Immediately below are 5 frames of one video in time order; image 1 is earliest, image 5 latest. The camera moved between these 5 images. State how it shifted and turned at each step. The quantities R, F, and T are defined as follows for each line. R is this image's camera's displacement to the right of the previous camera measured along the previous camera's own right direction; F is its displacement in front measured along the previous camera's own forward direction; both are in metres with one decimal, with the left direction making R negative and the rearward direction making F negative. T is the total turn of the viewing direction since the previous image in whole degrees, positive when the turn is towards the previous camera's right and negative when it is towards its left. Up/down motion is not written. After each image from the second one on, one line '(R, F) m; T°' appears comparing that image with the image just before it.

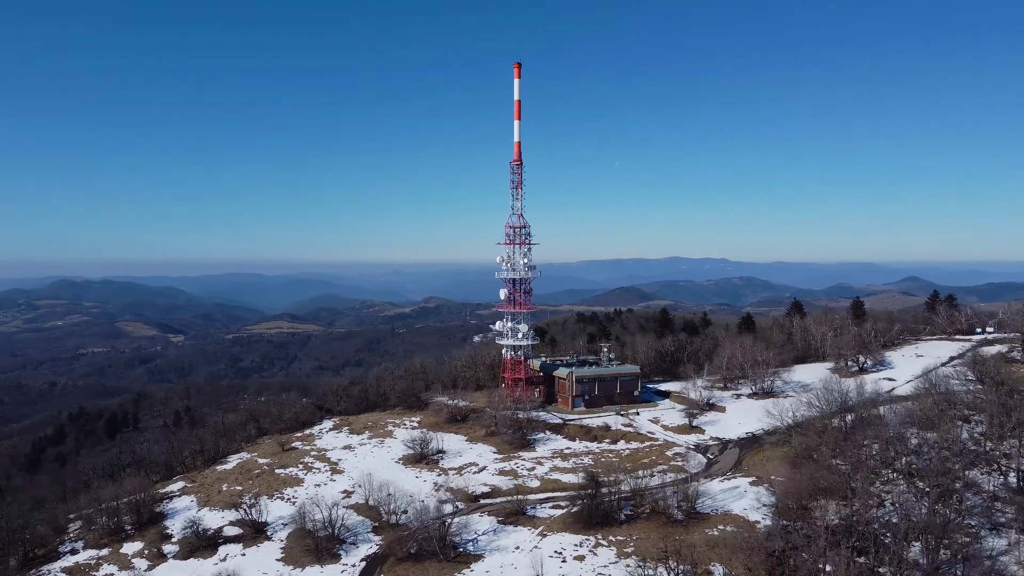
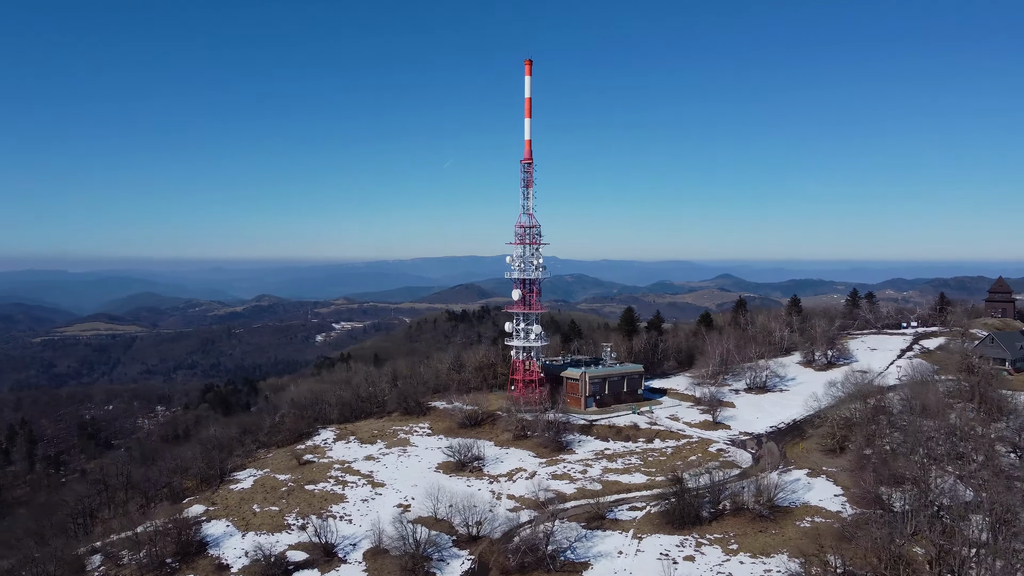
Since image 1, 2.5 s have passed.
(-6.2, +1.5) m; +6°
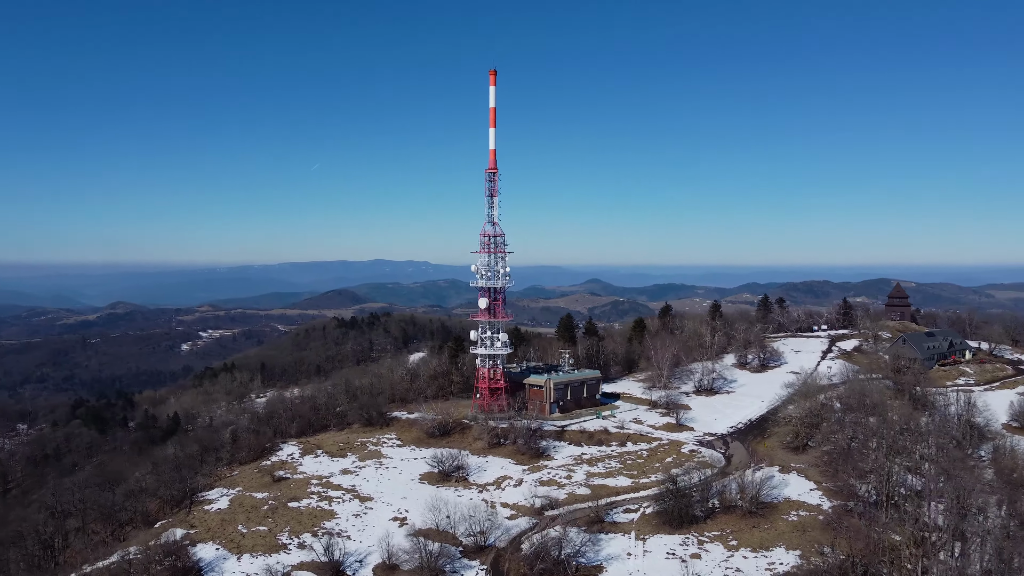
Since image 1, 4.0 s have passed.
(-3.5, -0.2) m; +7°
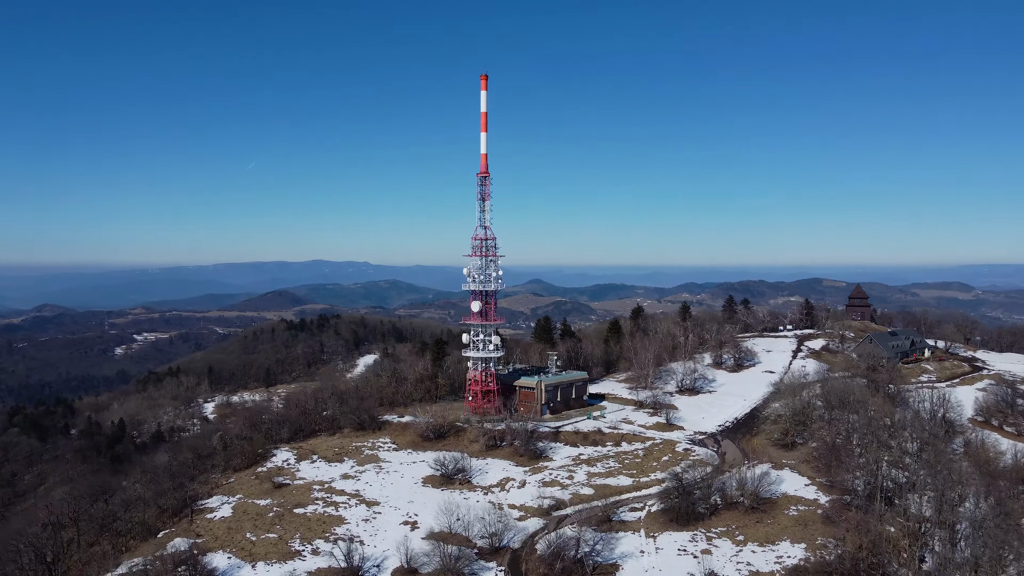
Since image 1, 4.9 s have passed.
(-2.0, -0.4) m; +3°
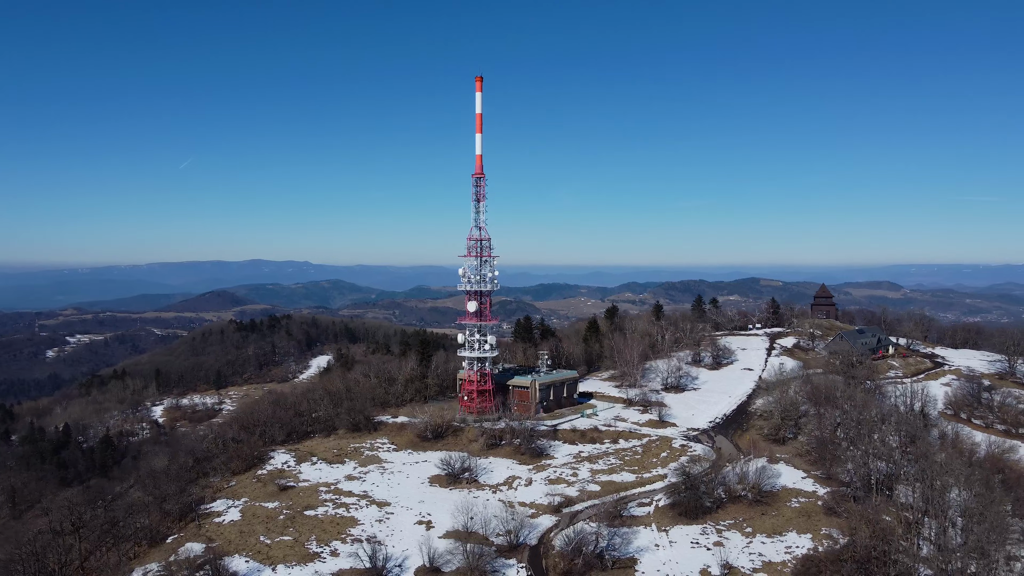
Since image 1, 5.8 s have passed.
(-2.1, -0.5) m; +3°
